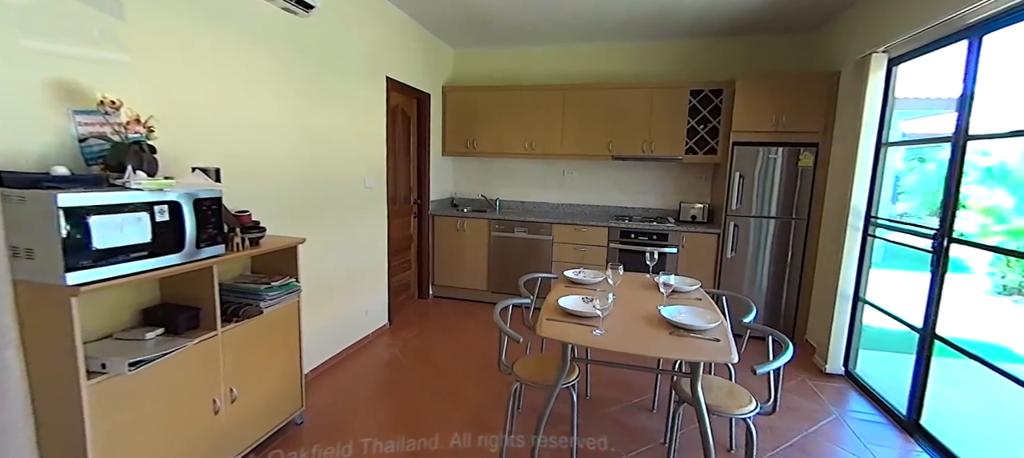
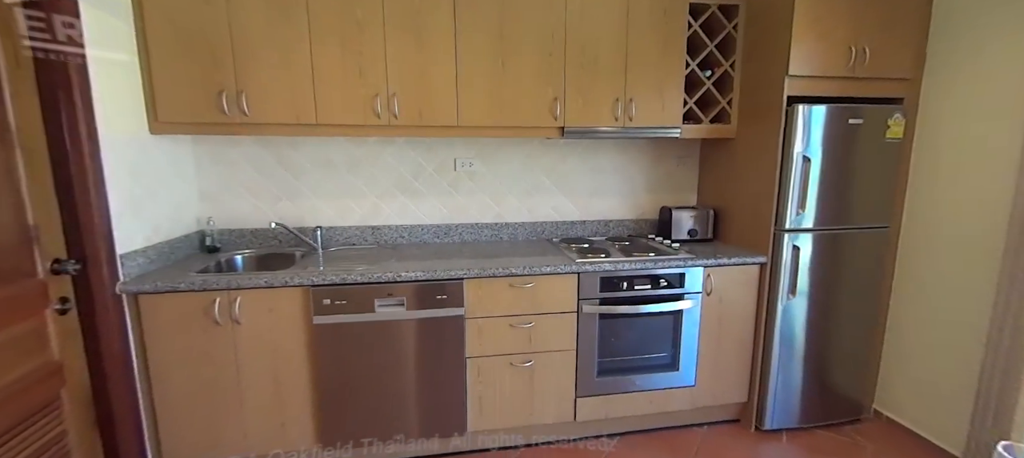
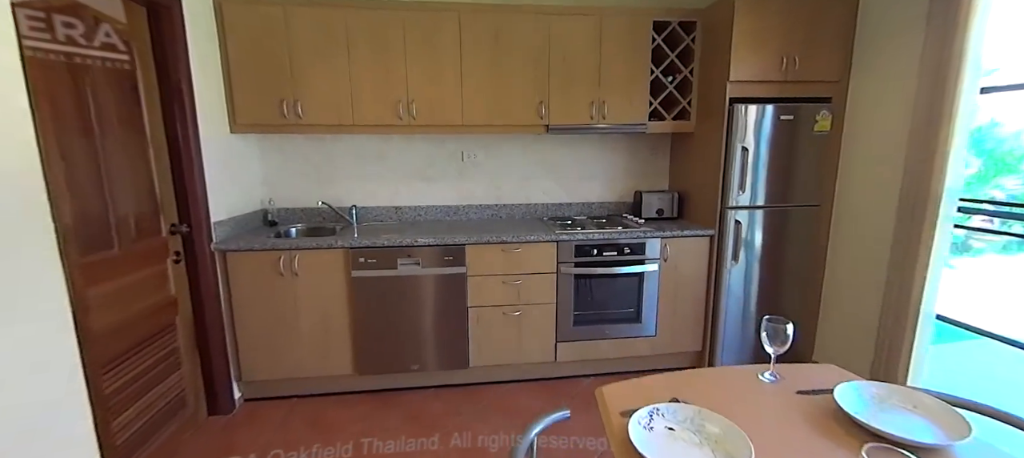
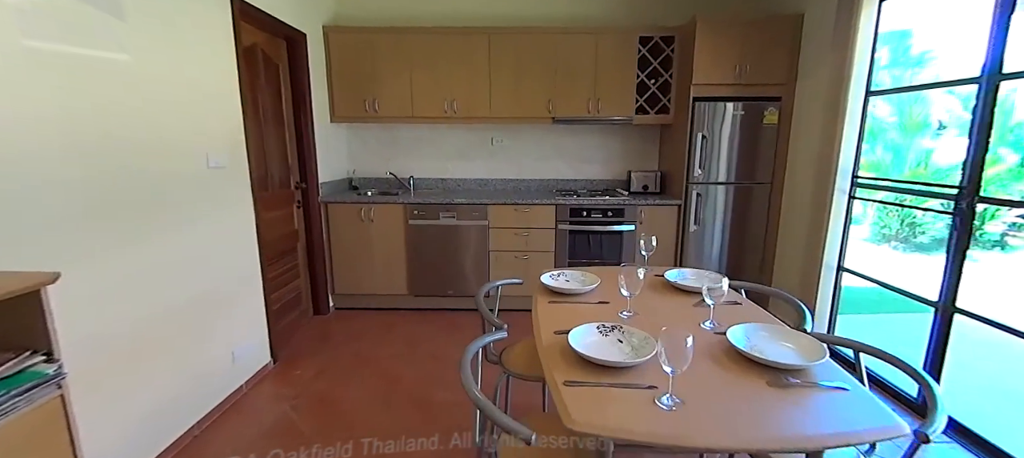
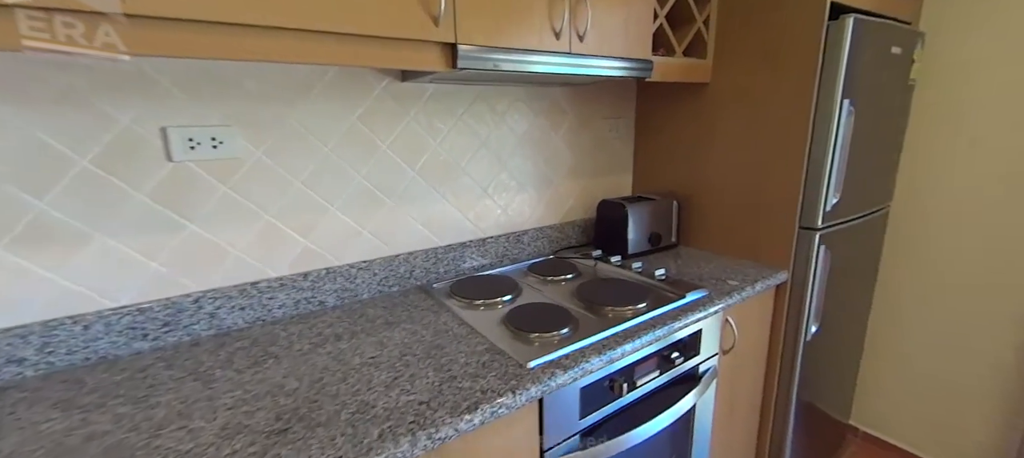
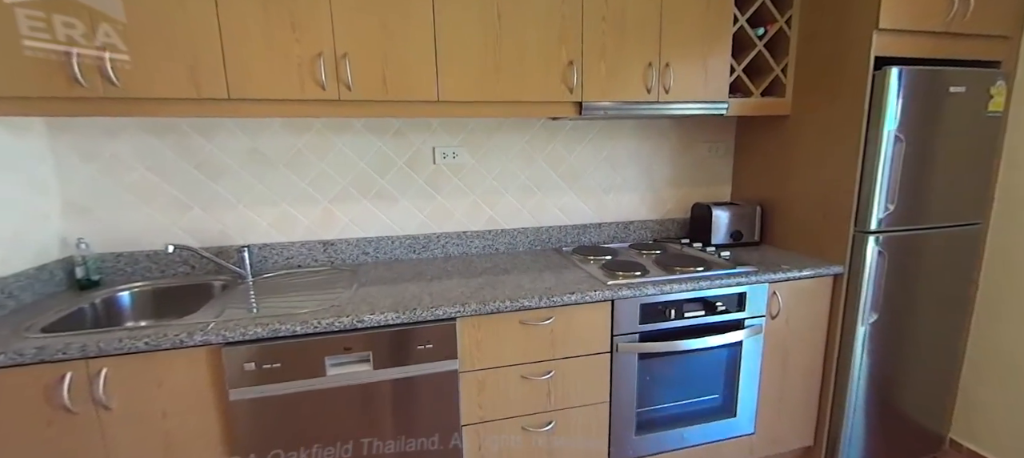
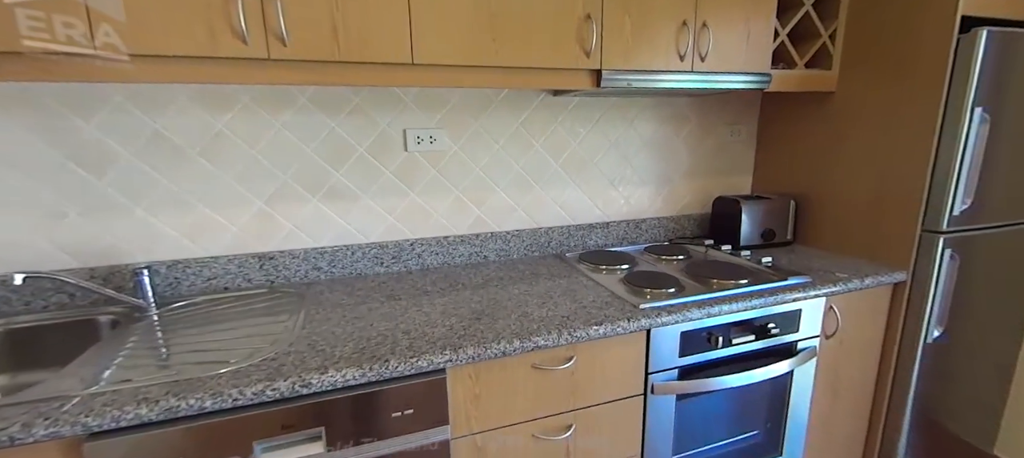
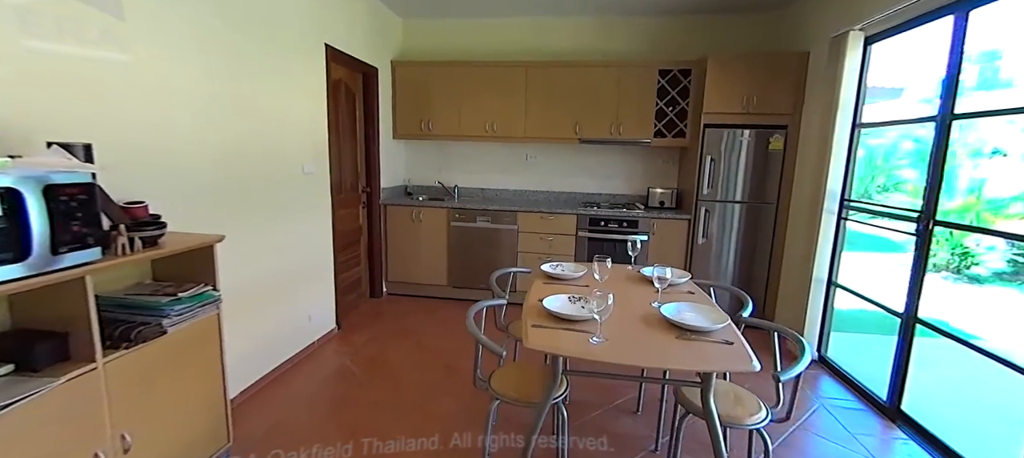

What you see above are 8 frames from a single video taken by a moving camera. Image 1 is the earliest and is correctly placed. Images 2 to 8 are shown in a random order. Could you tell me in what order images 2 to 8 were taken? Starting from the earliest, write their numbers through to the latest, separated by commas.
8, 4, 3, 2, 6, 7, 5
